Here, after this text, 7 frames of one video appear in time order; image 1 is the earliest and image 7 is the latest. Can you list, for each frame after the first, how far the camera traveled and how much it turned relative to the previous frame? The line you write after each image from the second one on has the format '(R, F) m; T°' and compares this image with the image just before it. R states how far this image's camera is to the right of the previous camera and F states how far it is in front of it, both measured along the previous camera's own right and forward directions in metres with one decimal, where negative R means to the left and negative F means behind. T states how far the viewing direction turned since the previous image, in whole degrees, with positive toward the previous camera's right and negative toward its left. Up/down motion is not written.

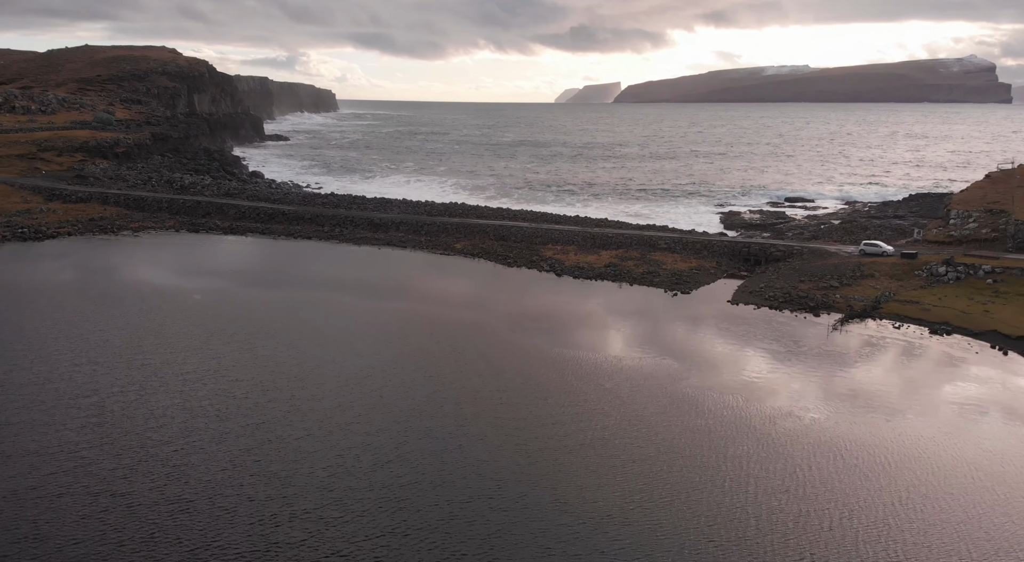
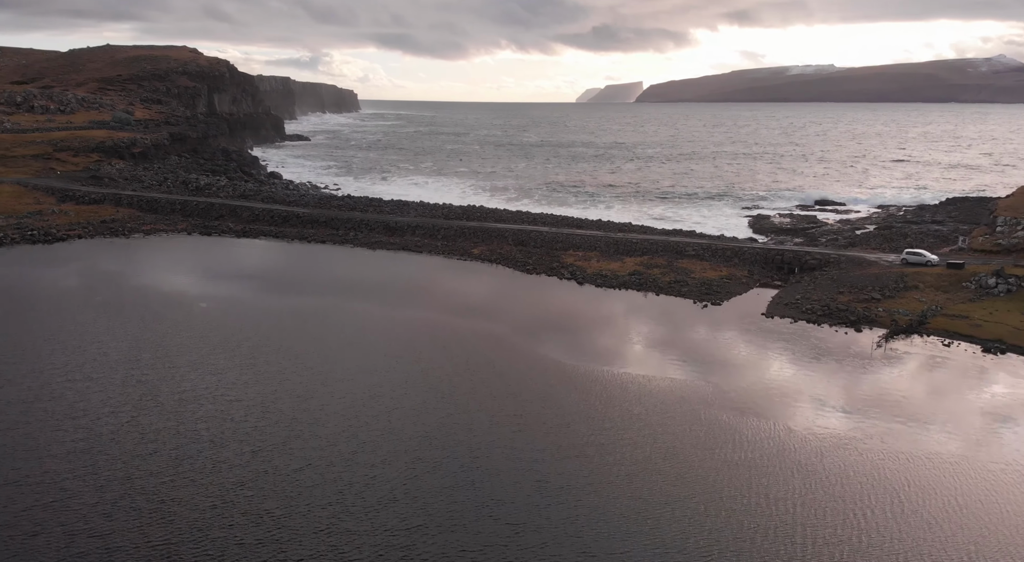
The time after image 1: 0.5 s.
(0.0, +1.7) m; -2°
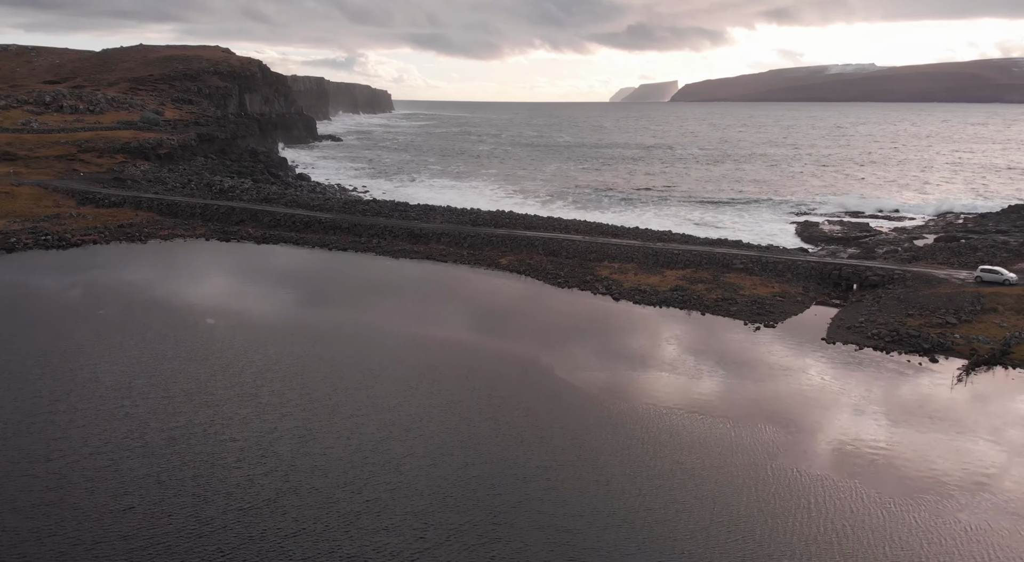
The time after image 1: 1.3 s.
(0.0, +2.6) m; -3°
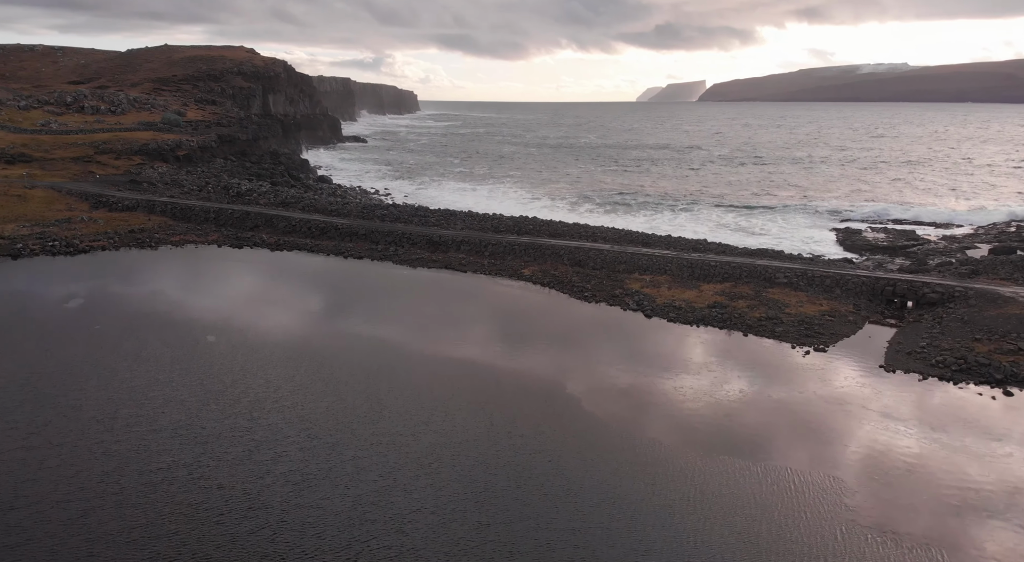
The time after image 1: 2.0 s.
(0.0, +2.3) m; -2°
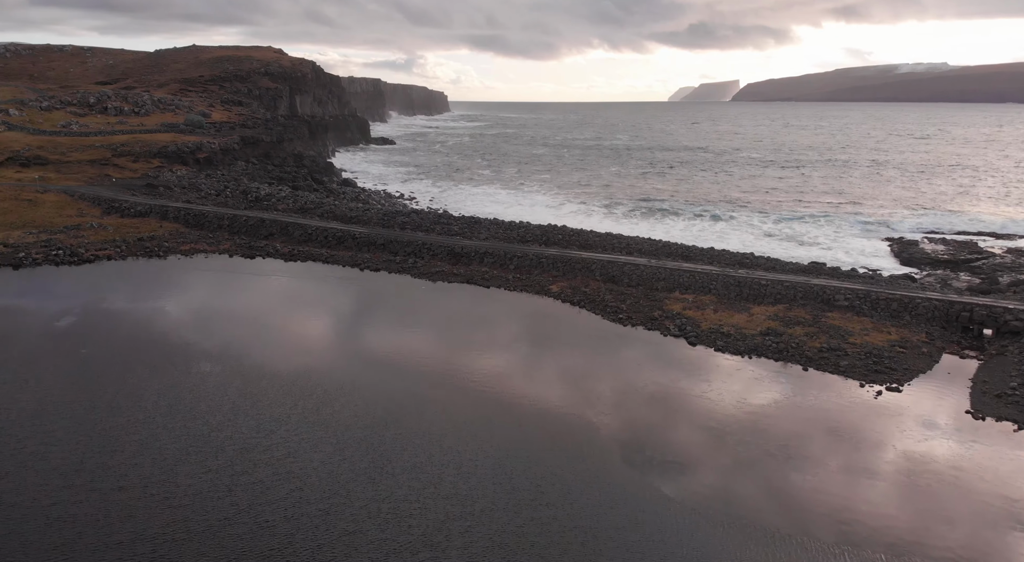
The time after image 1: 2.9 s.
(0.0, +2.9) m; -2°
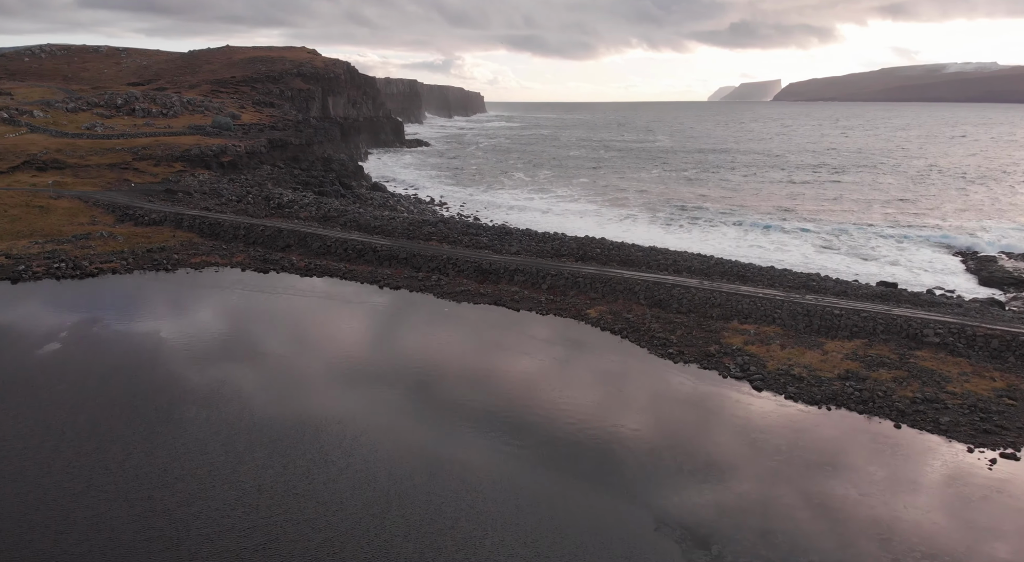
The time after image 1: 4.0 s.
(0.0, +3.5) m; -3°
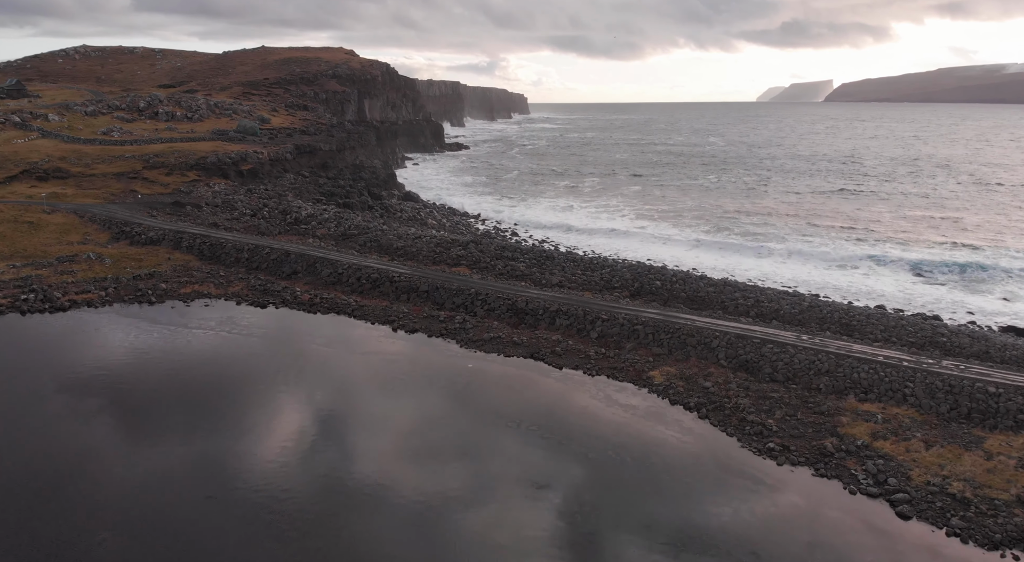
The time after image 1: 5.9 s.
(-0.1, +6.0) m; -4°
